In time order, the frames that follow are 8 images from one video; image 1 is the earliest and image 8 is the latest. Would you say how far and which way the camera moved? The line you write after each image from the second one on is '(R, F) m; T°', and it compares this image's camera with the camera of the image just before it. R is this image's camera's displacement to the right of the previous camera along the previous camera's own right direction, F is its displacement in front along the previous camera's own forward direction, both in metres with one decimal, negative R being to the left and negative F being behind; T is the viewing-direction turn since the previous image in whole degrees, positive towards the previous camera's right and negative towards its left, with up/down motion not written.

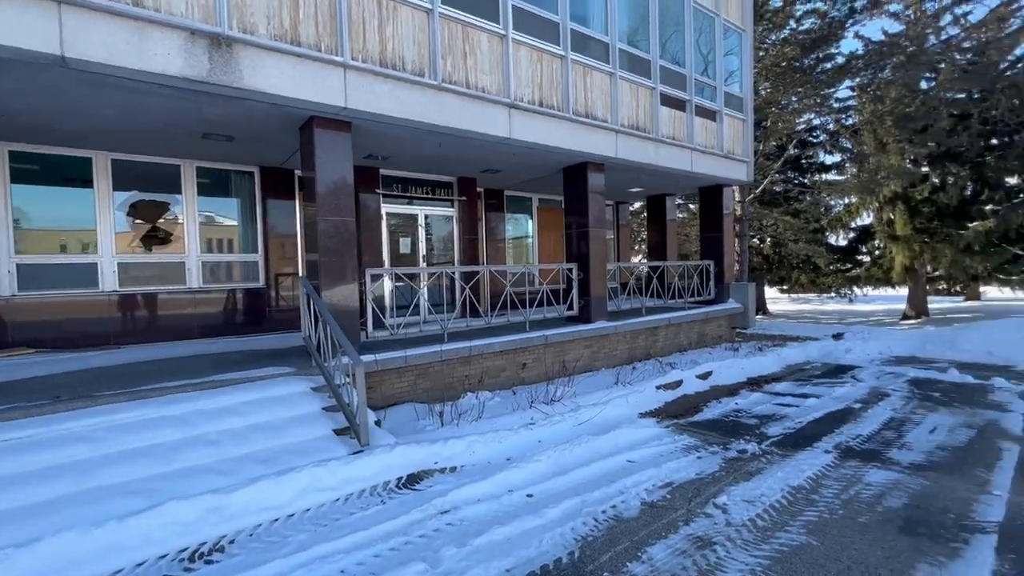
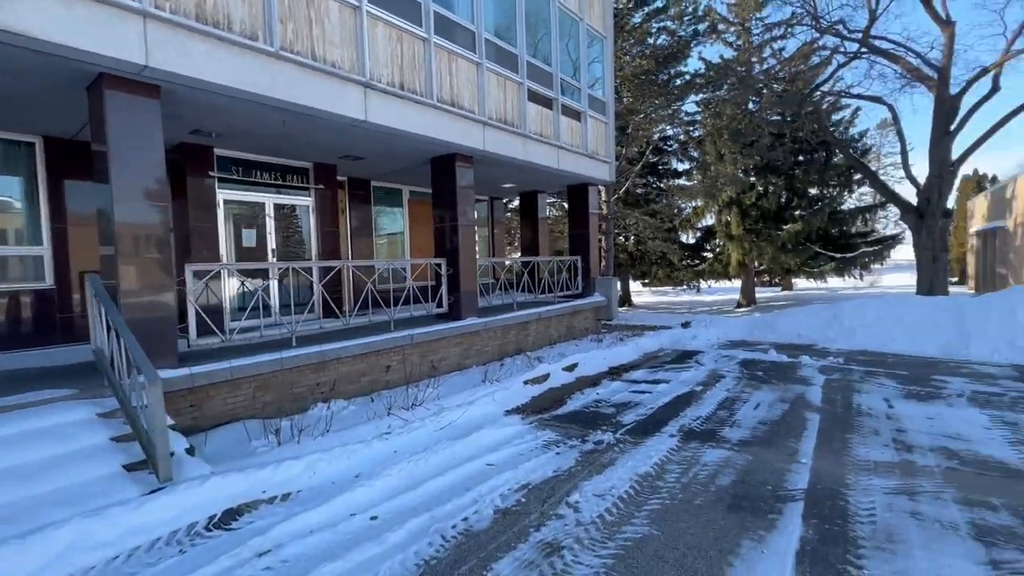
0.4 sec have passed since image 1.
(+0.3, +0.3) m; +14°
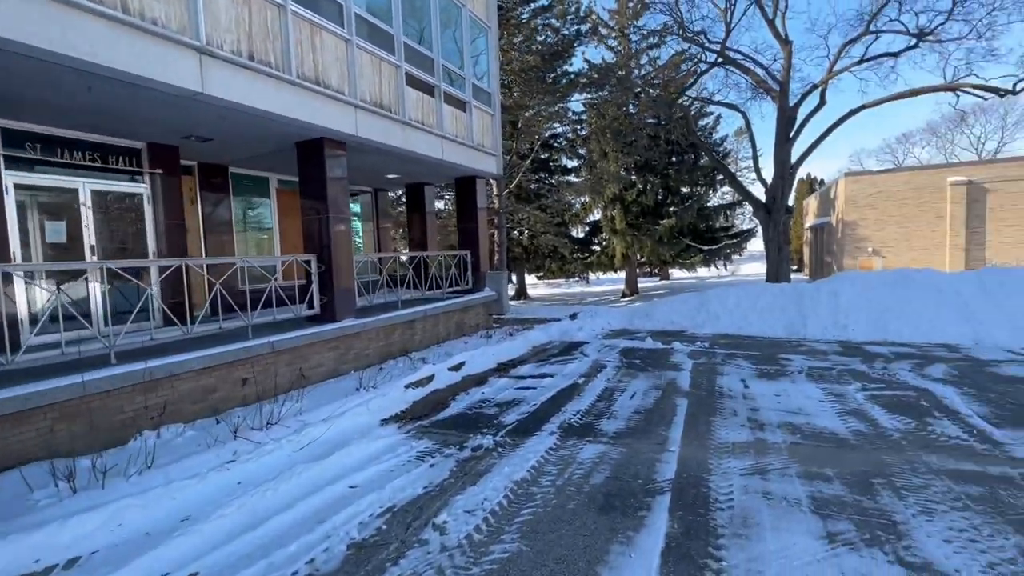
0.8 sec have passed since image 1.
(+0.3, +0.3) m; +12°
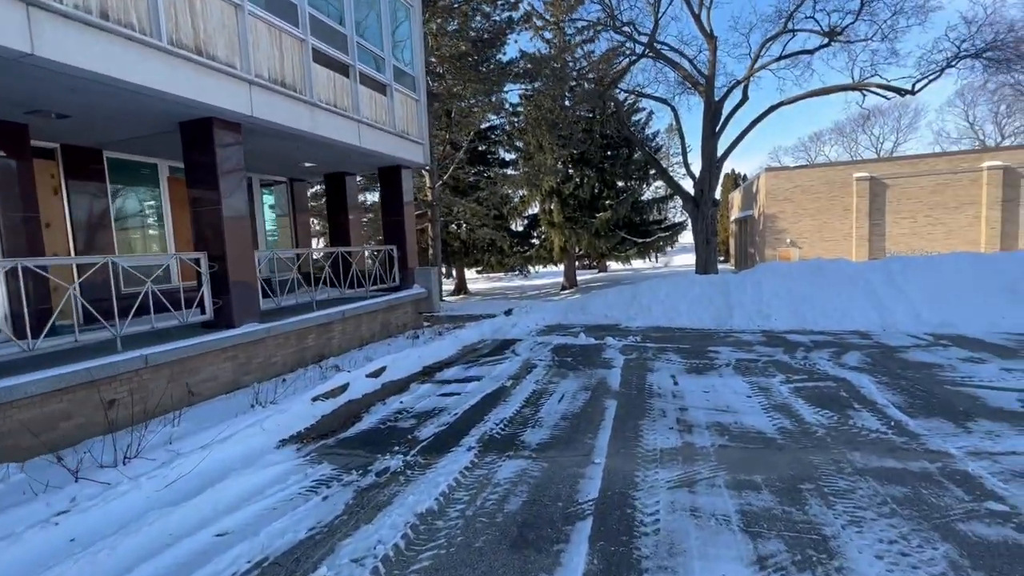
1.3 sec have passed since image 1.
(+0.3, +0.5) m; +7°
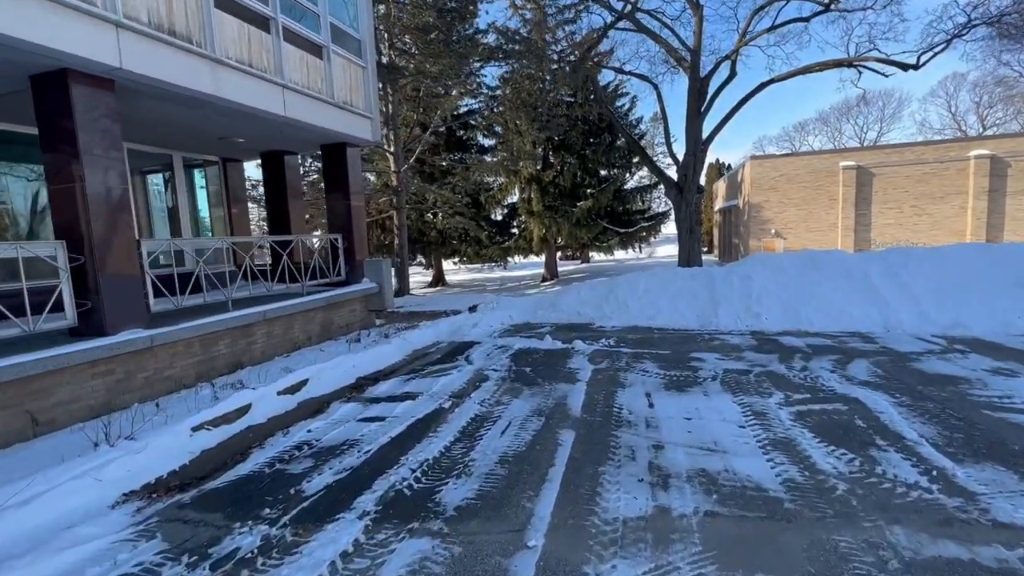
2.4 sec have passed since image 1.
(+0.5, +1.2) m; +2°
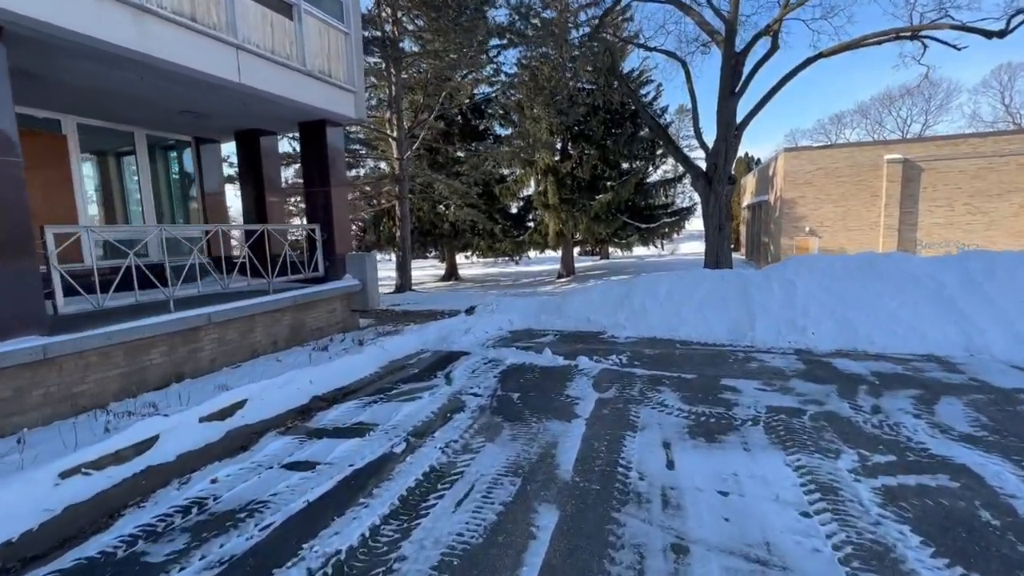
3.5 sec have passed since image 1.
(+0.4, +1.3) m; -2°
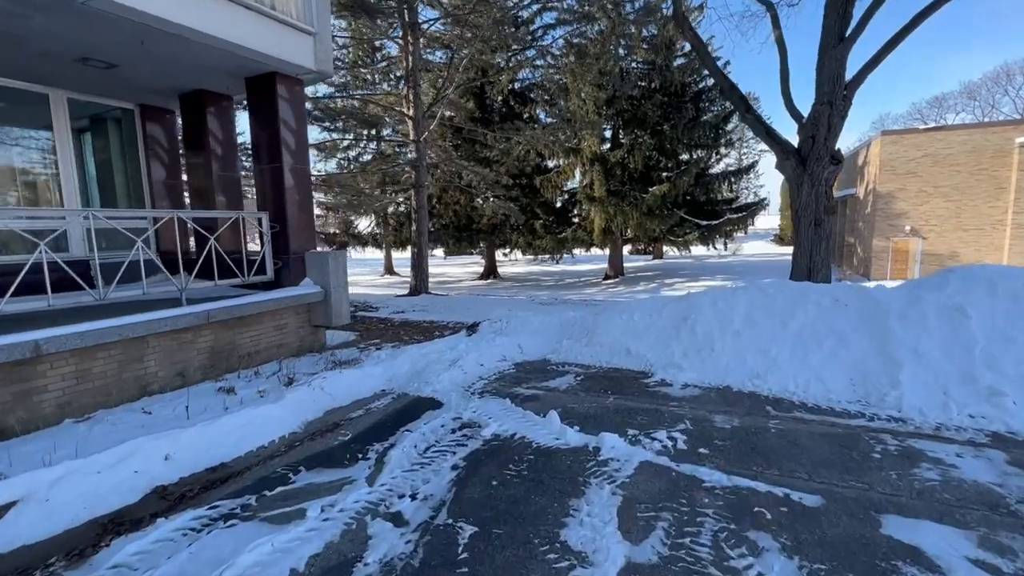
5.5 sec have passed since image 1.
(+0.6, +2.5) m; -6°
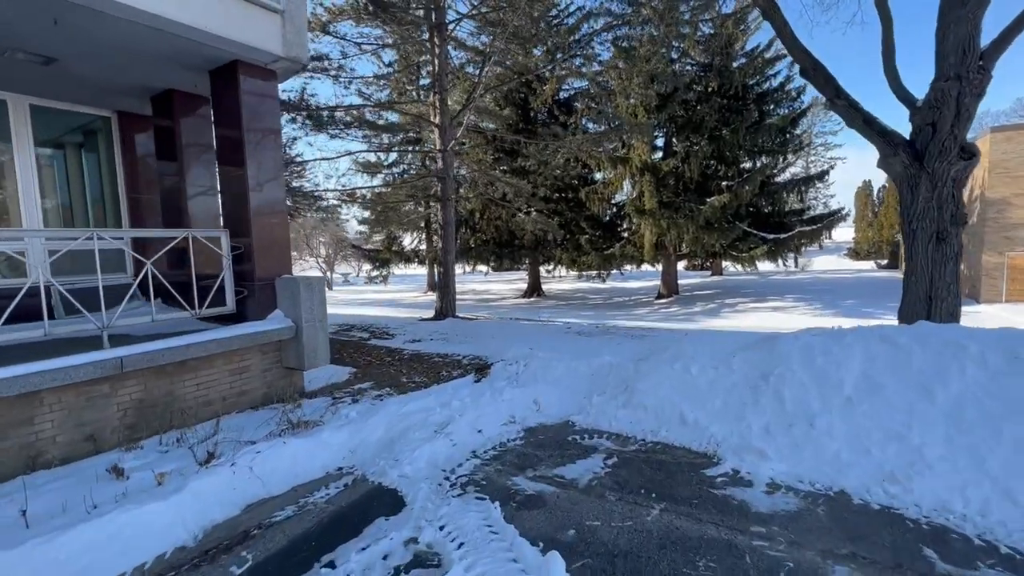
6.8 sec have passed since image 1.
(+0.4, +1.6) m; -6°
